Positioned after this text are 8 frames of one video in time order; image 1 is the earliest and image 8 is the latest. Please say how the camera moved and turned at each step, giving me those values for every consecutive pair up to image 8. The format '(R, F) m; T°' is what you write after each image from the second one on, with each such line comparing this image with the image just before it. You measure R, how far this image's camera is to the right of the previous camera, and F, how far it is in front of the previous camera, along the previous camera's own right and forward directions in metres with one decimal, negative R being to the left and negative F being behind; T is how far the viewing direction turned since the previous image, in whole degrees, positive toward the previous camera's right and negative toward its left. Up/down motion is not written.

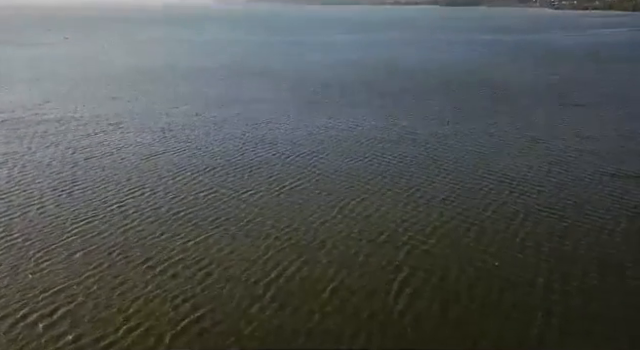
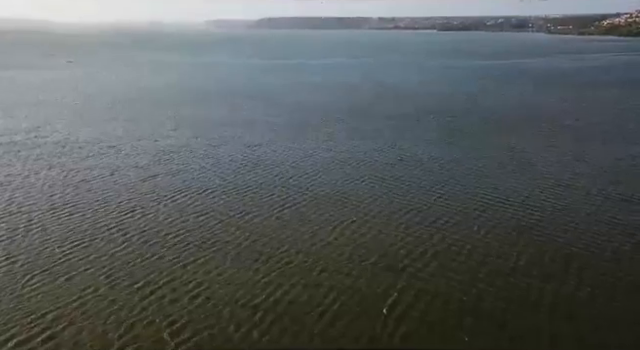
(+0.1, 0.0) m; 0°
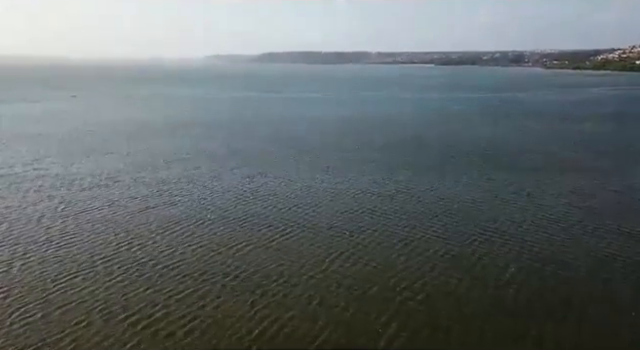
(0.0, 0.0) m; 0°
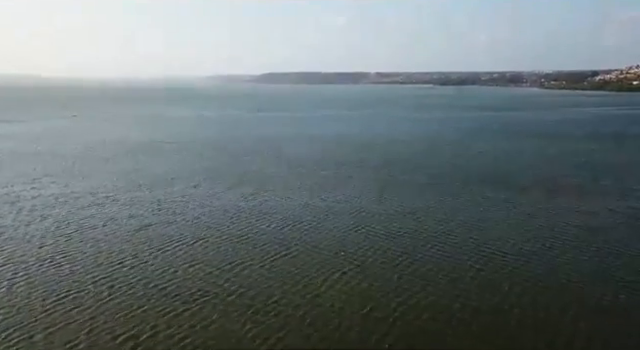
(-0.2, +0.3) m; 0°
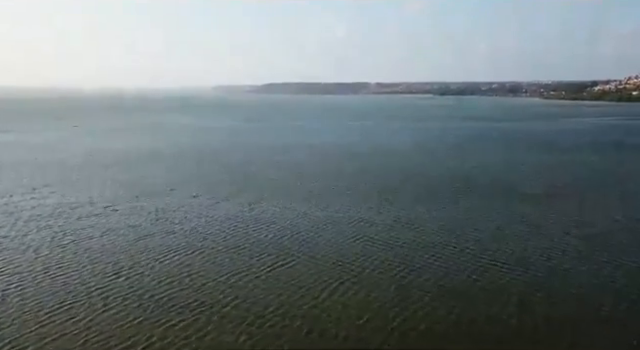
(-2.1, +1.4) m; 0°
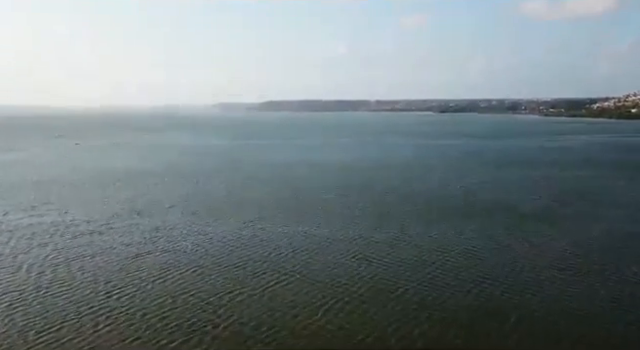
(+0.4, +0.4) m; 0°
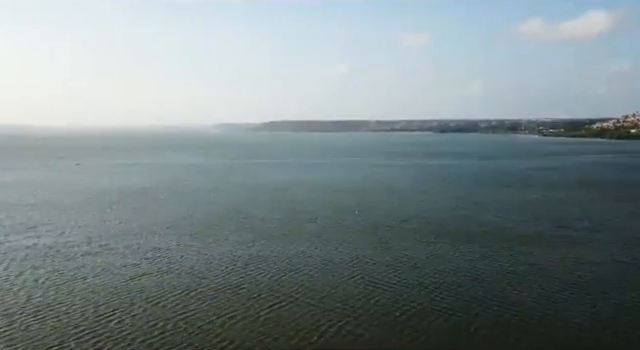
(-0.1, +0.4) m; 0°
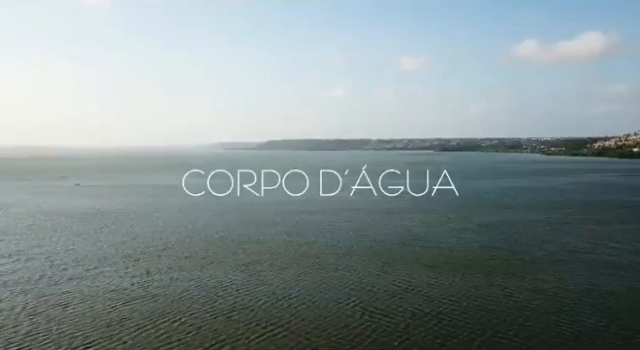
(+0.5, +2.4) m; 0°
